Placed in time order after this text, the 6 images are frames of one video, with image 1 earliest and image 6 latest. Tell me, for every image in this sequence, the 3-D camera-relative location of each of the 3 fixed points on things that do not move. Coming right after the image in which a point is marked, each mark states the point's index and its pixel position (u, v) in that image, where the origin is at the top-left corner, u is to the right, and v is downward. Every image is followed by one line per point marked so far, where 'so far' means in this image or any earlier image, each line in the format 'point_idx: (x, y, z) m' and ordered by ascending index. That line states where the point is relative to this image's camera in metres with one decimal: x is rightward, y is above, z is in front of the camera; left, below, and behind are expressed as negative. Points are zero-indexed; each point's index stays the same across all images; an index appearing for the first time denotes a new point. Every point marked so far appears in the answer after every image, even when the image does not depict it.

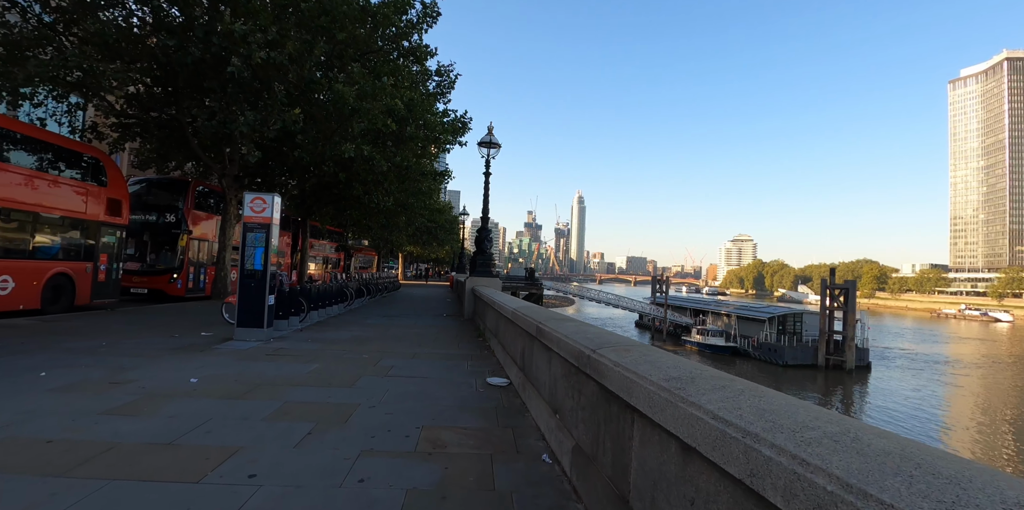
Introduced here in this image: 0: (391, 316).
0: (-3.7, -1.9, +14.1) m
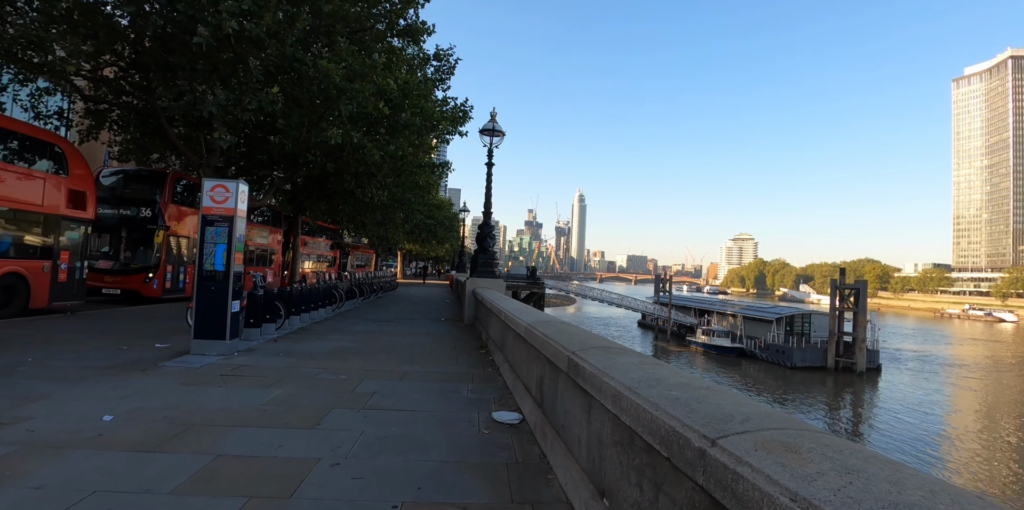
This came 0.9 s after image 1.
0: (-3.6, -1.8, +12.7) m
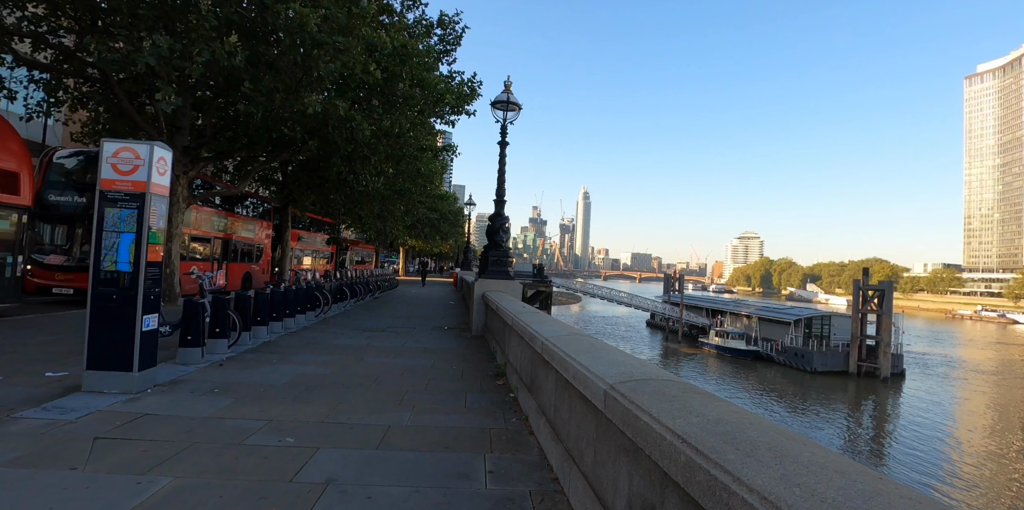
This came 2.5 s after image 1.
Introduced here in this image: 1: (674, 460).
0: (-3.2, -1.7, +10.5) m
1: (+0.6, -0.7, +1.7) m
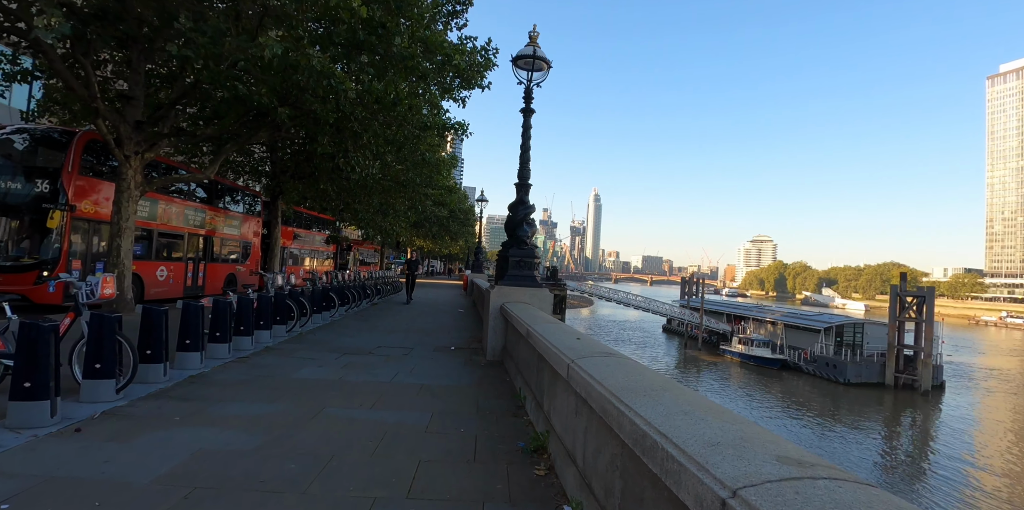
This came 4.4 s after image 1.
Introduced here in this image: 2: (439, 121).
0: (-2.7, -1.7, +8.0) m
1: (+0.9, -0.7, -0.9) m
2: (-2.4, +4.5, +15.2) m
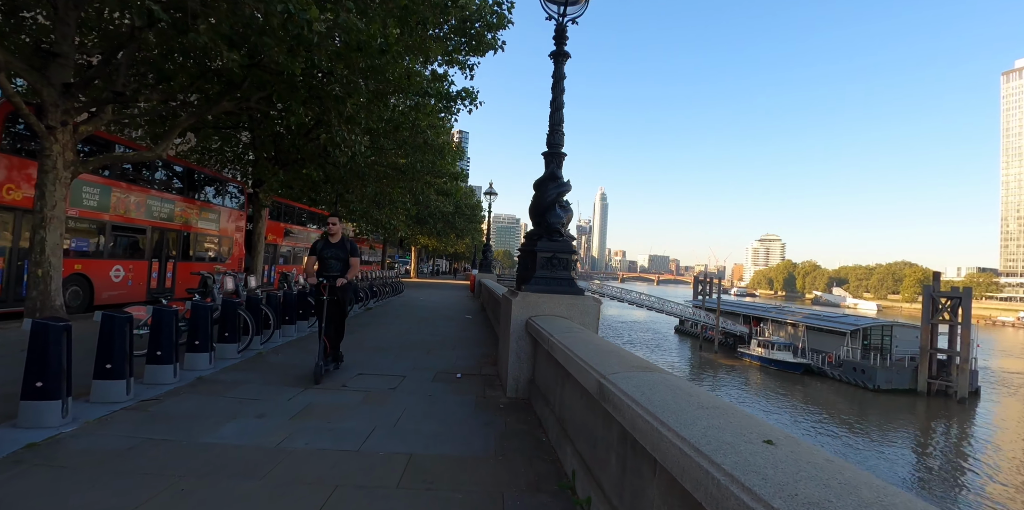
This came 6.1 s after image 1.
0: (-2.3, -1.6, +5.7) m
1: (+1.2, -0.6, -3.2) m
2: (-2.0, +4.6, +12.9) m
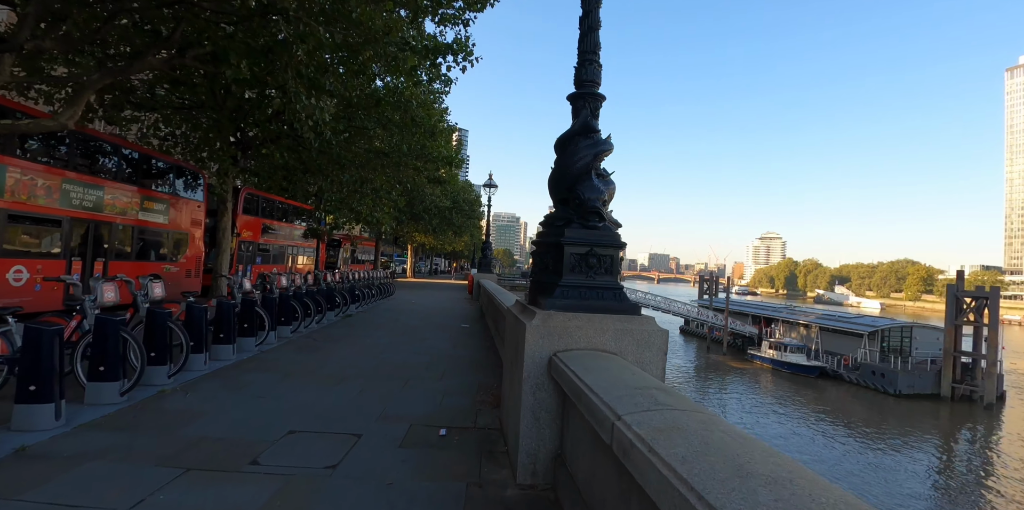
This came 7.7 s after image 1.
0: (-2.2, -1.6, +3.5) m
1: (+1.2, -0.6, -5.4) m
2: (-1.9, +4.6, +10.7) m
